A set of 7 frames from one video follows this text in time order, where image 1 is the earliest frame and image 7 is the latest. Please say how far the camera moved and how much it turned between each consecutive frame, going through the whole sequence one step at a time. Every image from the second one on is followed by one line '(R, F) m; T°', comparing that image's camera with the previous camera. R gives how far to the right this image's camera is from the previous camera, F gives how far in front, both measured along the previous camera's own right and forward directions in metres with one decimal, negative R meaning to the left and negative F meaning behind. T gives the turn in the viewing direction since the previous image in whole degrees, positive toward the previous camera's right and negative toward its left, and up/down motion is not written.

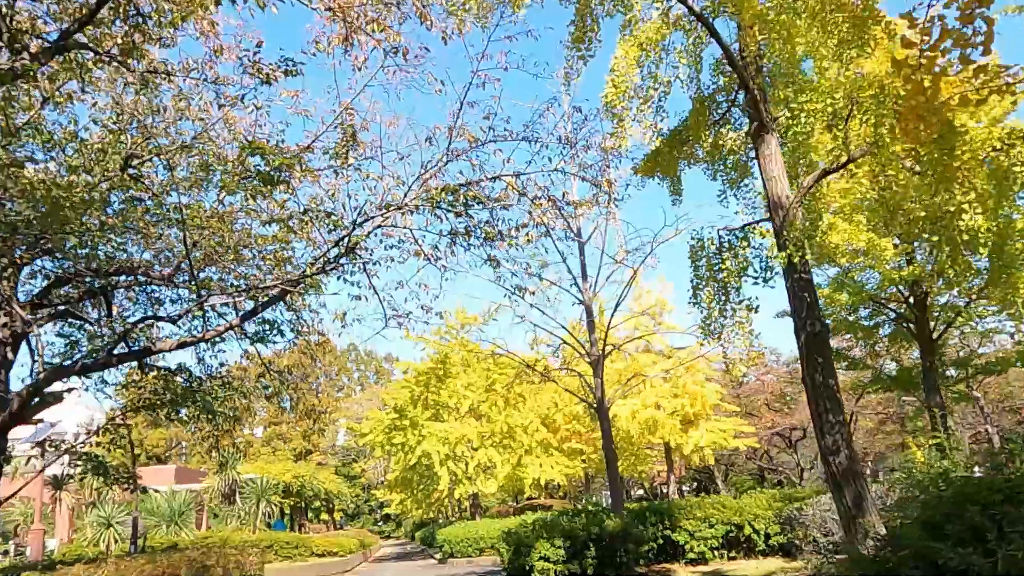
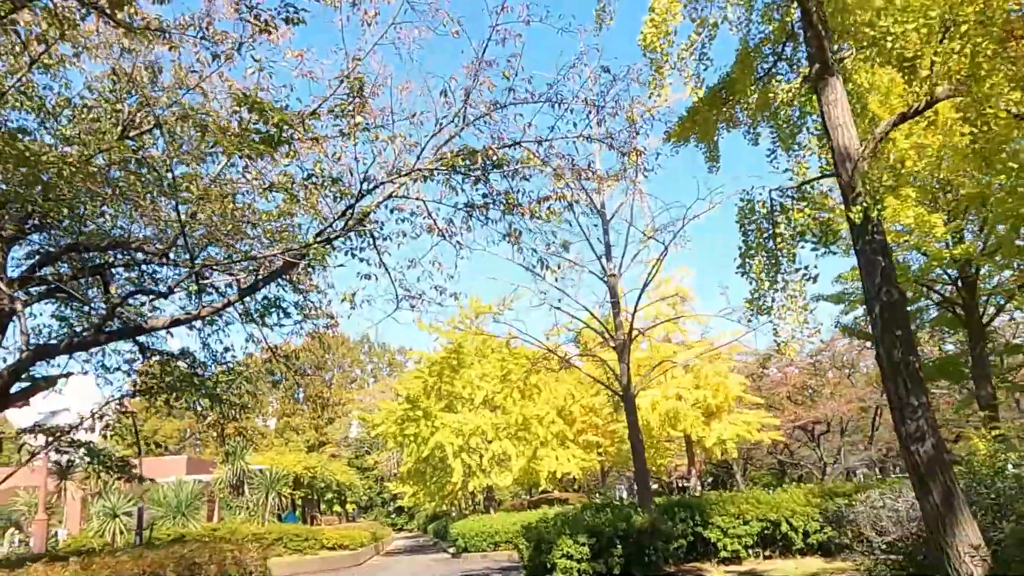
(-0.1, +0.6) m; -1°
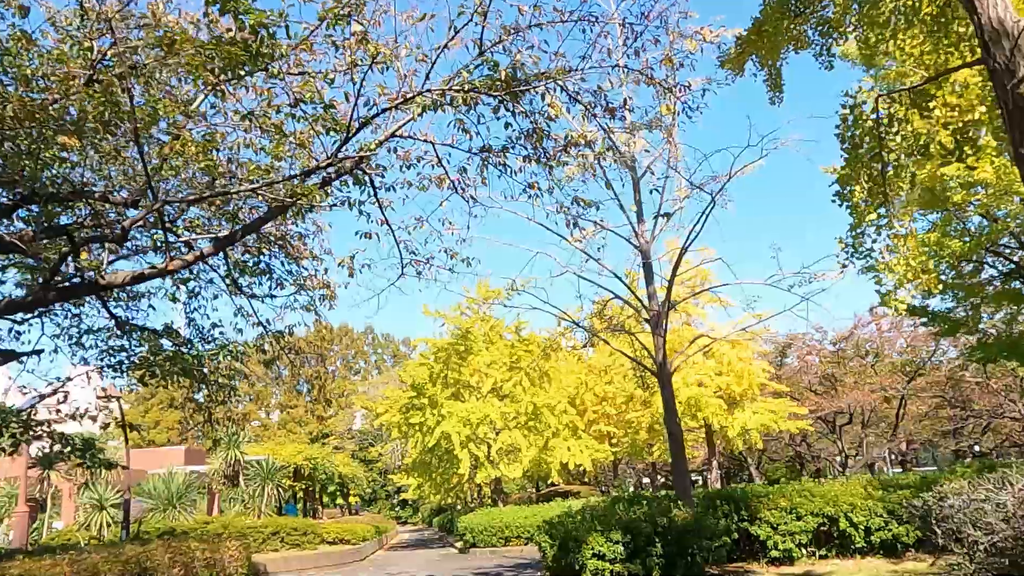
(-0.2, +1.0) m; 0°
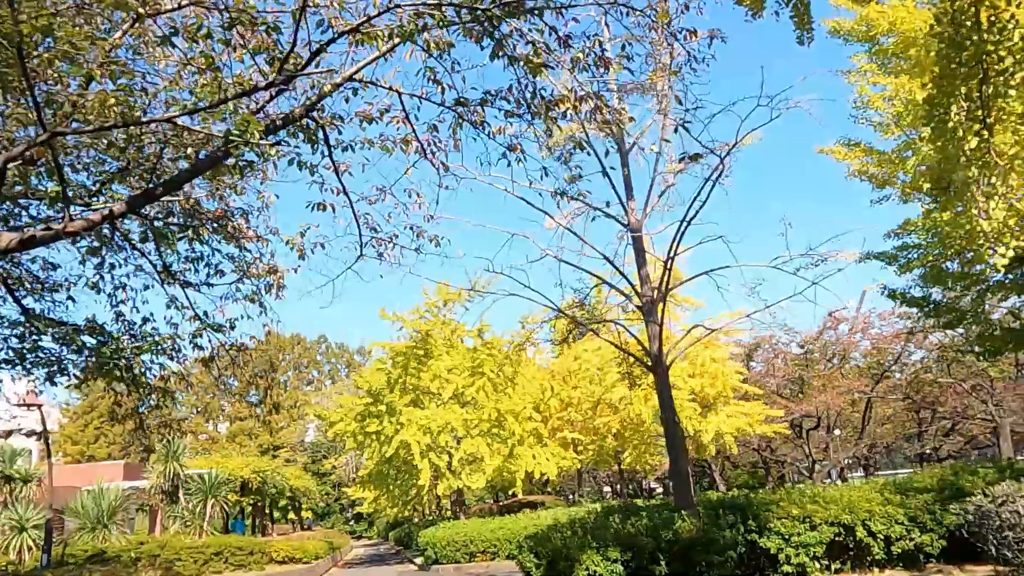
(-0.2, +0.9) m; +3°
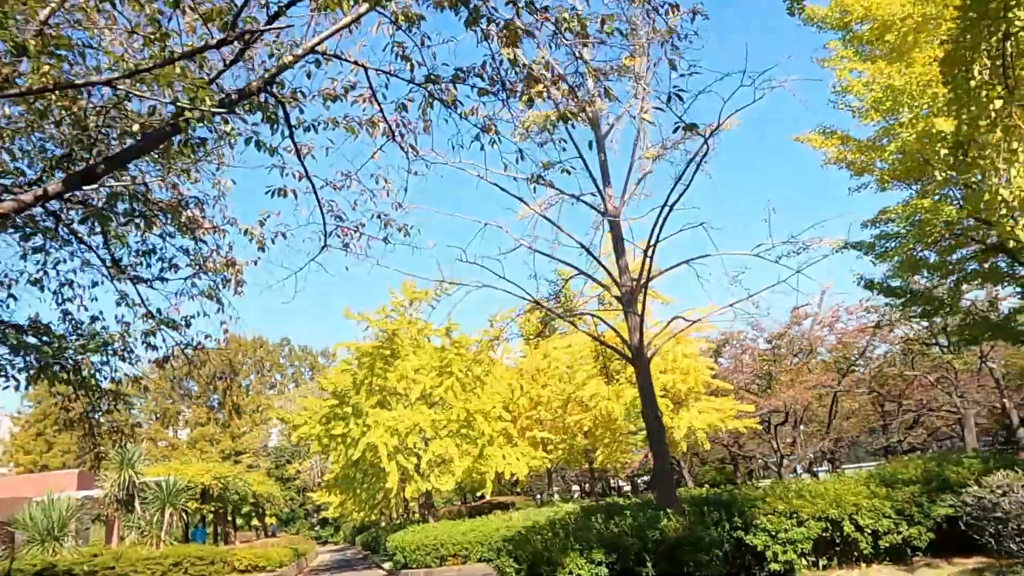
(-0.1, +0.3) m; +3°
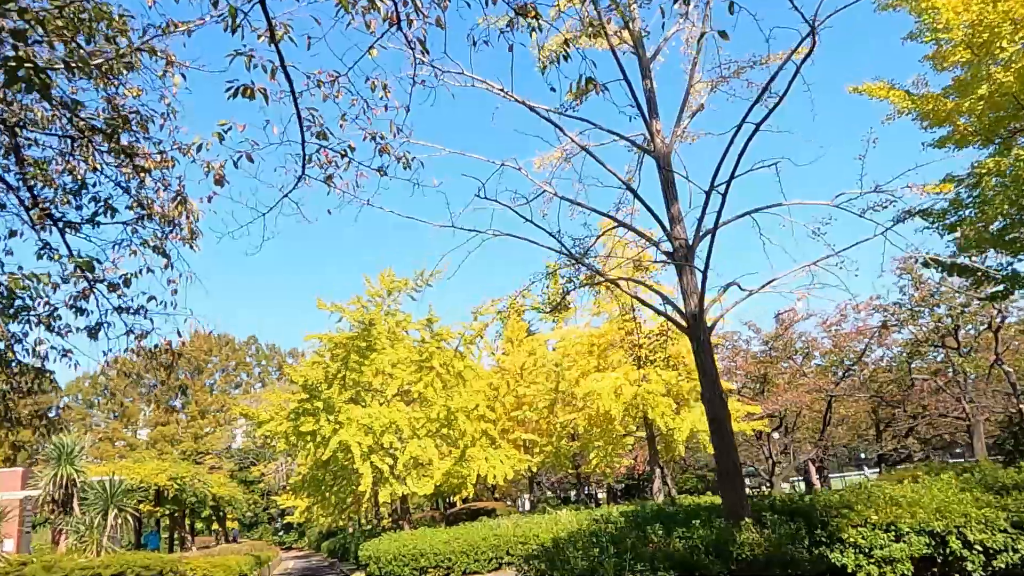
(-0.4, +1.4) m; +2°
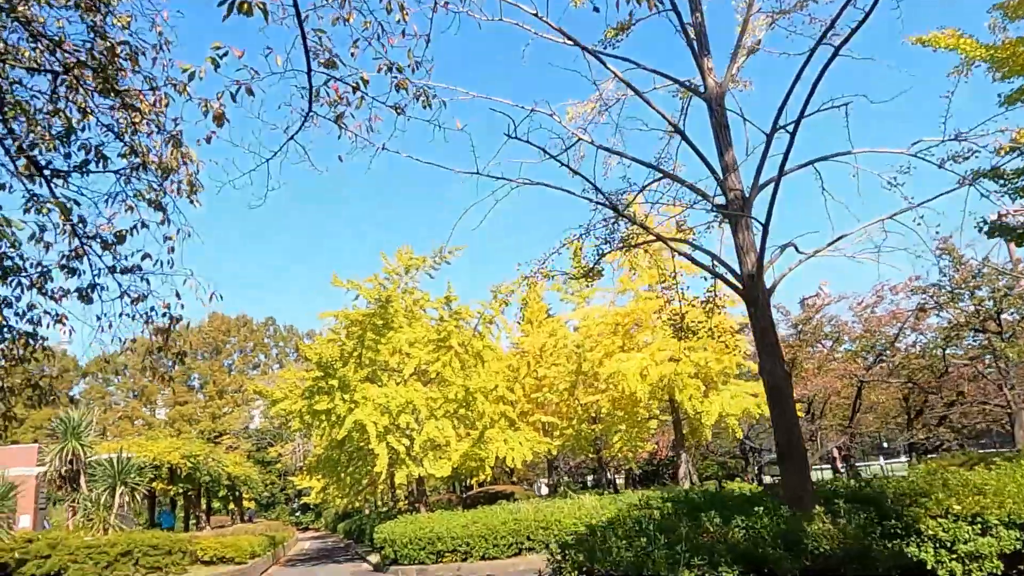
(-0.1, +0.6) m; -1°
